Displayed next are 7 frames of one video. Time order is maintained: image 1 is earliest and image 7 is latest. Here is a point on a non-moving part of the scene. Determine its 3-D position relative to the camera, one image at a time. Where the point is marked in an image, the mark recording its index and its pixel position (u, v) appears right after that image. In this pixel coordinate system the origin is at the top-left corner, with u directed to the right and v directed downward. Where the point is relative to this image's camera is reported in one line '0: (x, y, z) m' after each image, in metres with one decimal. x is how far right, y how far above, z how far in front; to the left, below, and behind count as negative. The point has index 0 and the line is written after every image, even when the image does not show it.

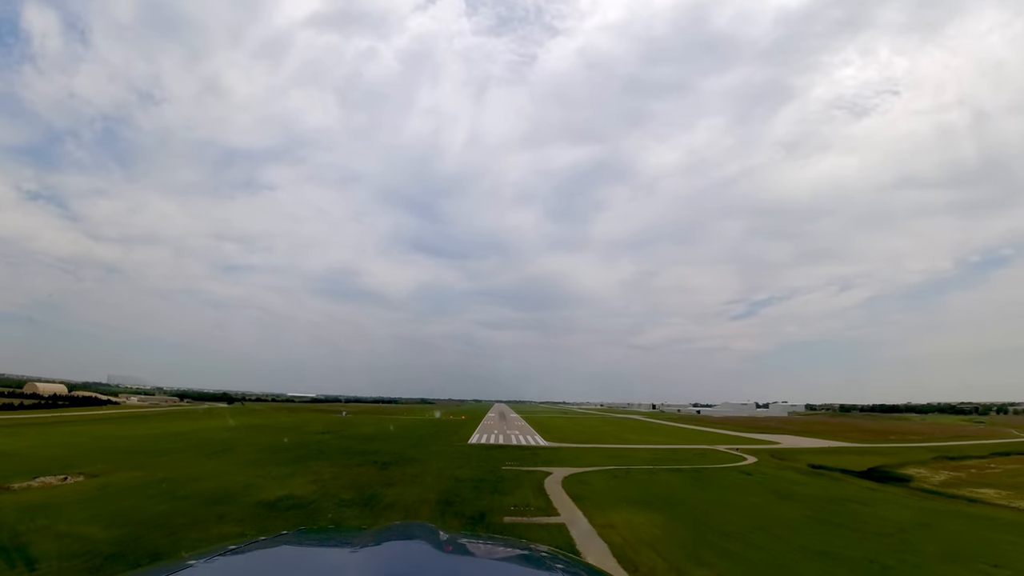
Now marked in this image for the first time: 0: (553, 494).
0: (+1.4, -6.8, +17.6) m
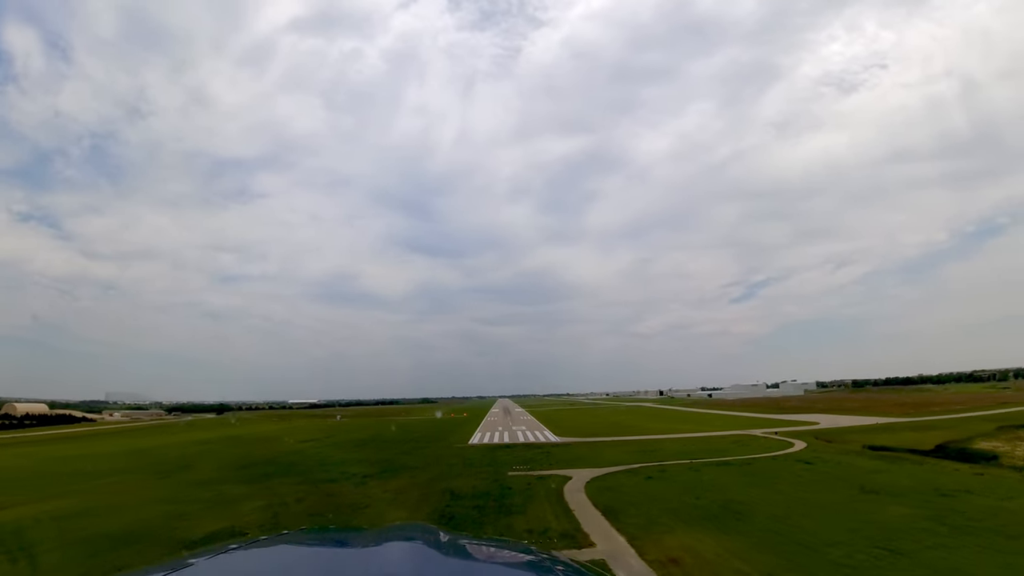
0: (+1.7, -5.7, +14.1) m
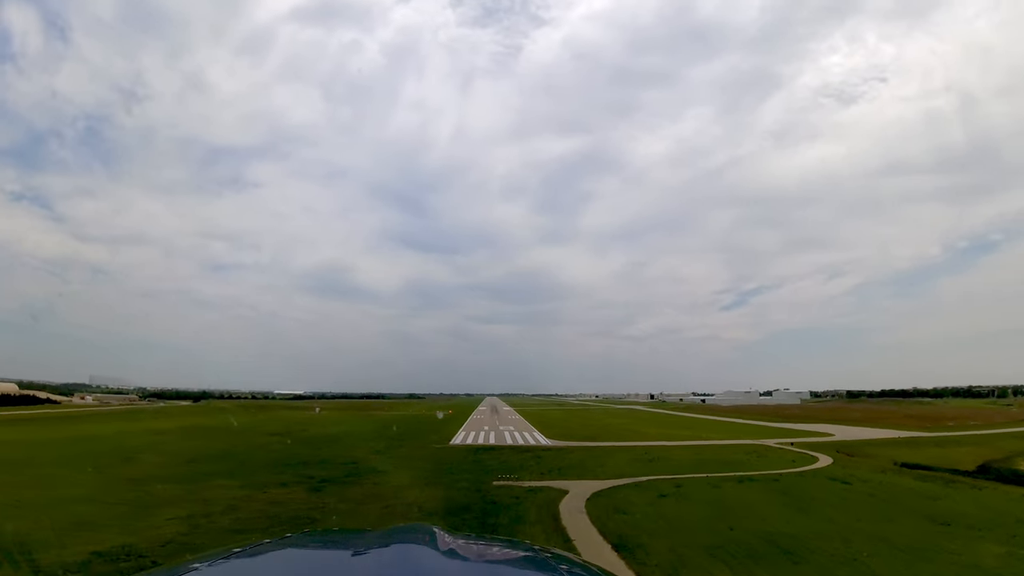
0: (+1.3, -5.1, +11.6) m
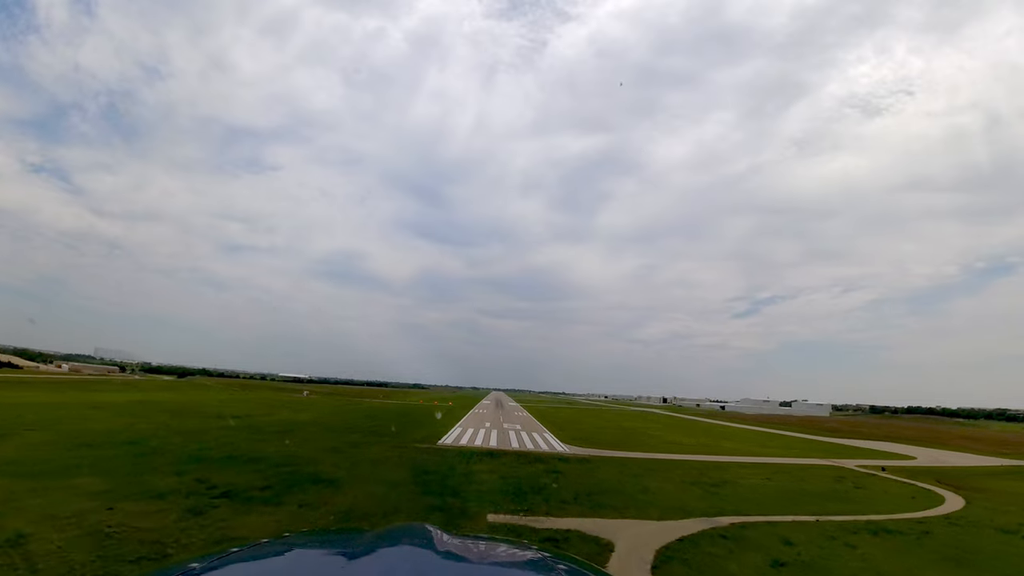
0: (+1.4, -4.0, +6.9) m
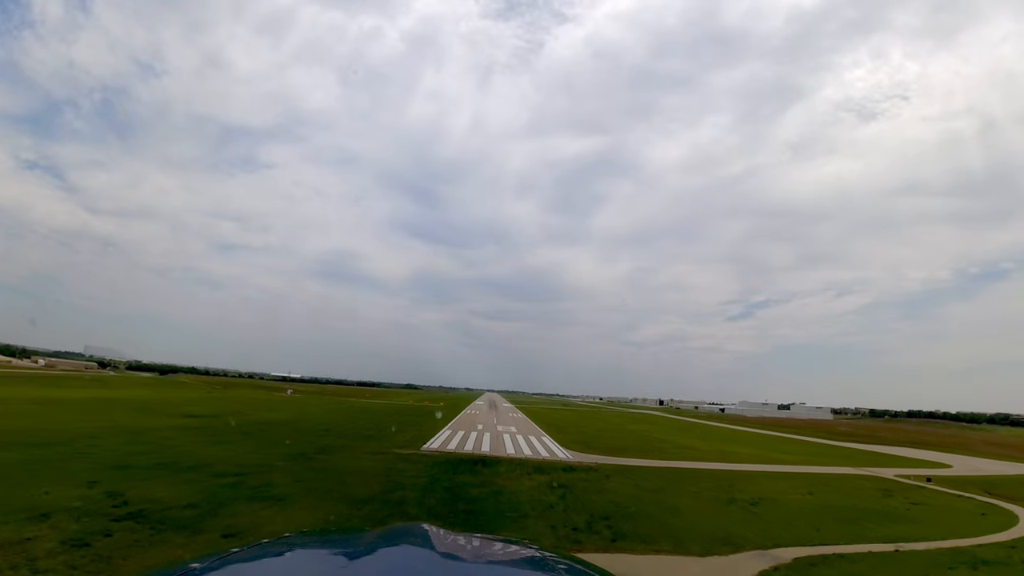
0: (+1.4, -3.6, +4.8) m
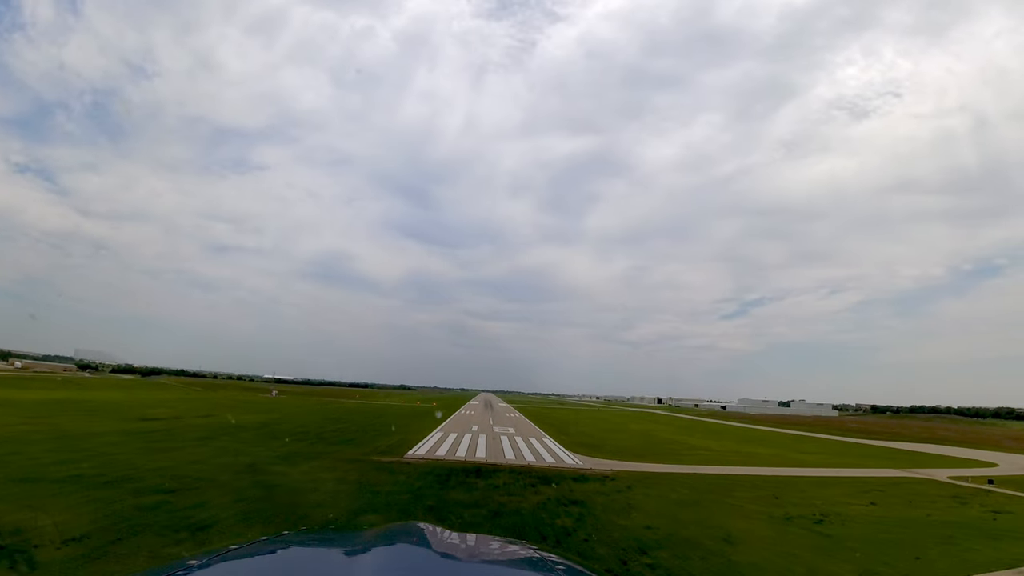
0: (+1.5, -3.1, +2.8) m
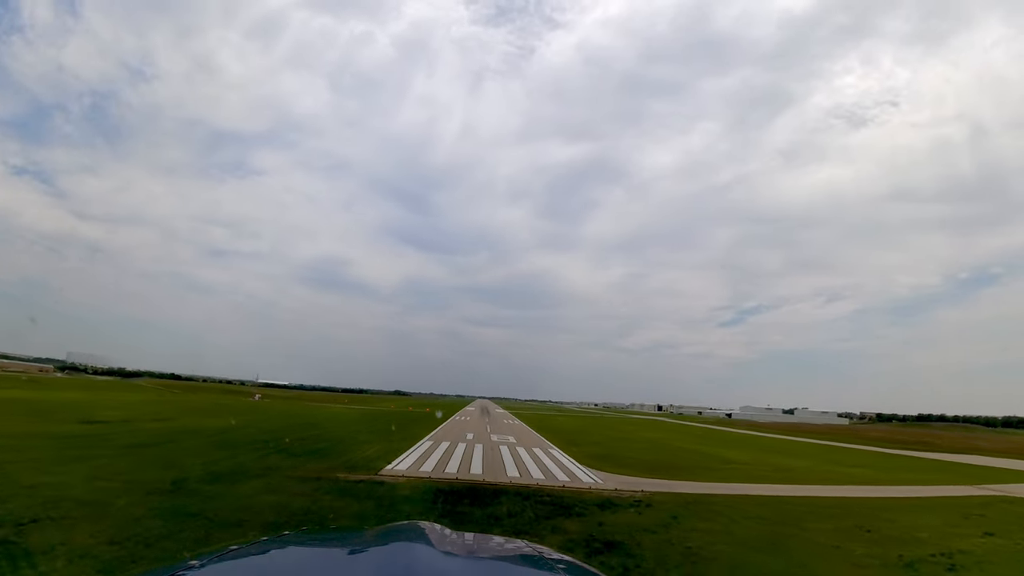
0: (+1.6, -2.5, +0.5) m
